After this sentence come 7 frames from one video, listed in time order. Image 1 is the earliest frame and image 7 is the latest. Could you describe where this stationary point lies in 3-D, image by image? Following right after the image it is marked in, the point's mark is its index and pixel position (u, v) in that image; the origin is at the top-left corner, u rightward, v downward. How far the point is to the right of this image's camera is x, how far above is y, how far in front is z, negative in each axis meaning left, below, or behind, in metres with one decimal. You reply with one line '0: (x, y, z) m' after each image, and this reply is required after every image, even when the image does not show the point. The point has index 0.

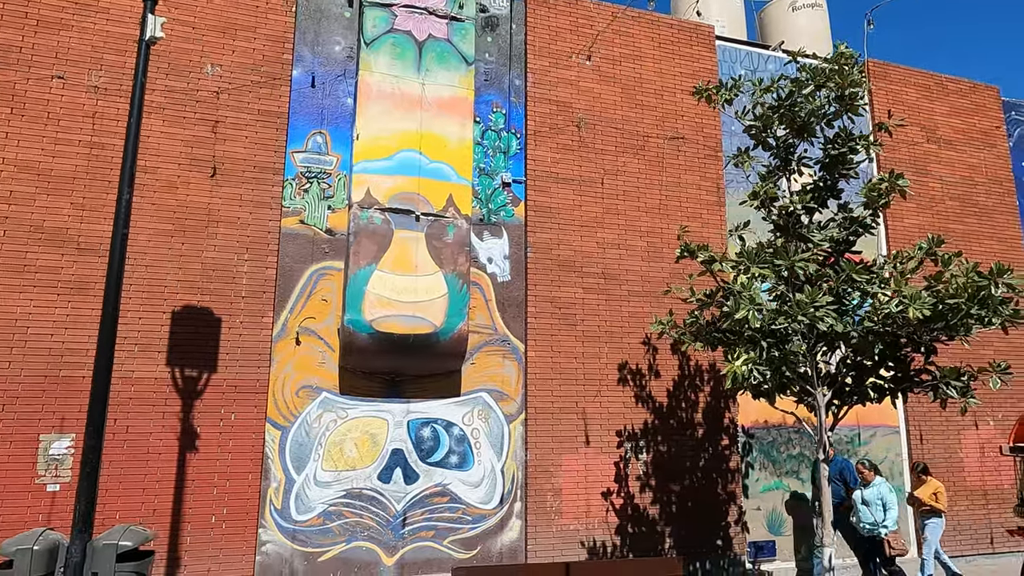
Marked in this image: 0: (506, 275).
0: (-0.1, +0.2, +9.2) m
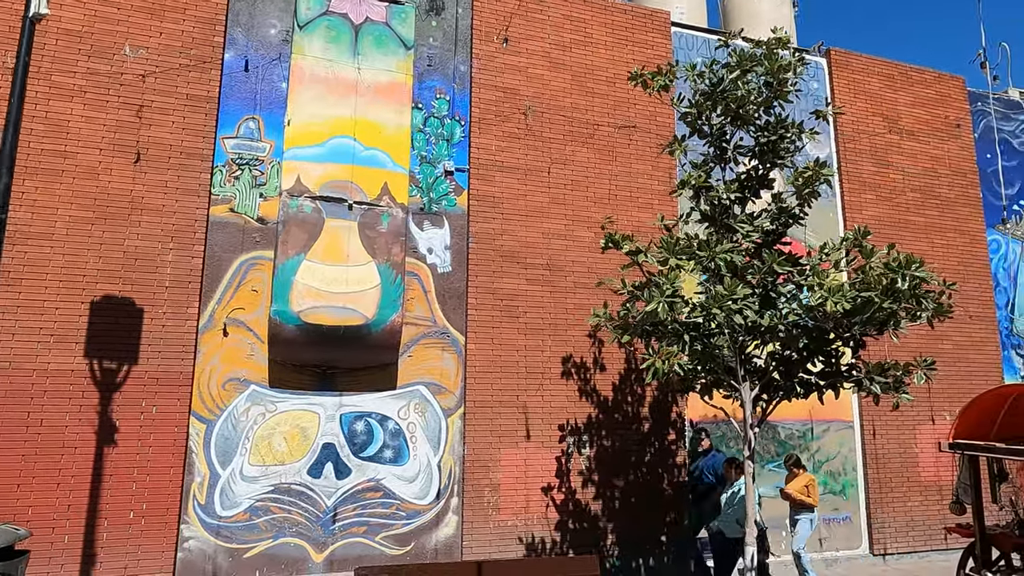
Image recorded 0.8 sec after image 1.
0: (-0.9, +0.3, +9.0) m
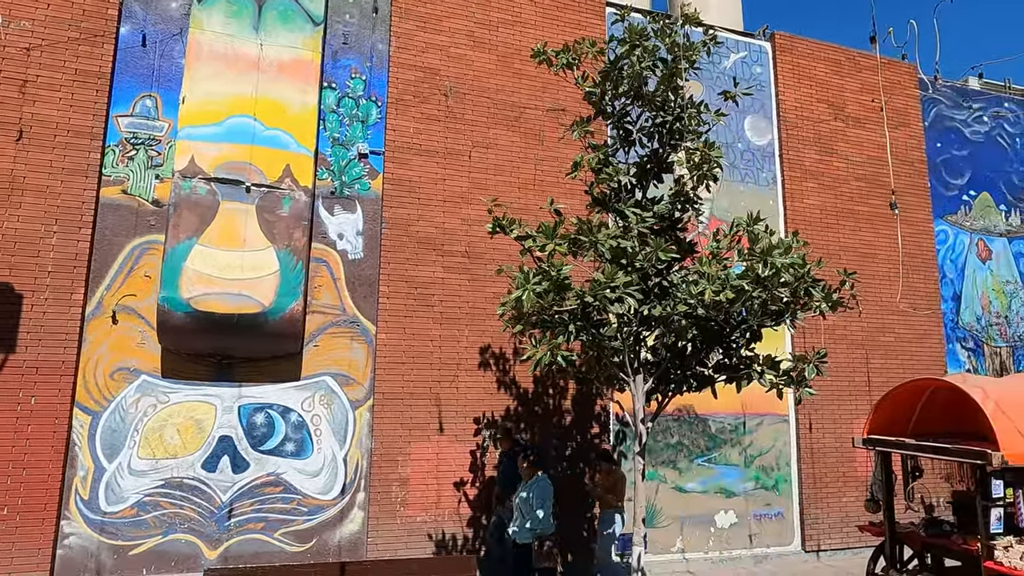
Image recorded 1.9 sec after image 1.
0: (-2.0, +0.5, +8.6) m
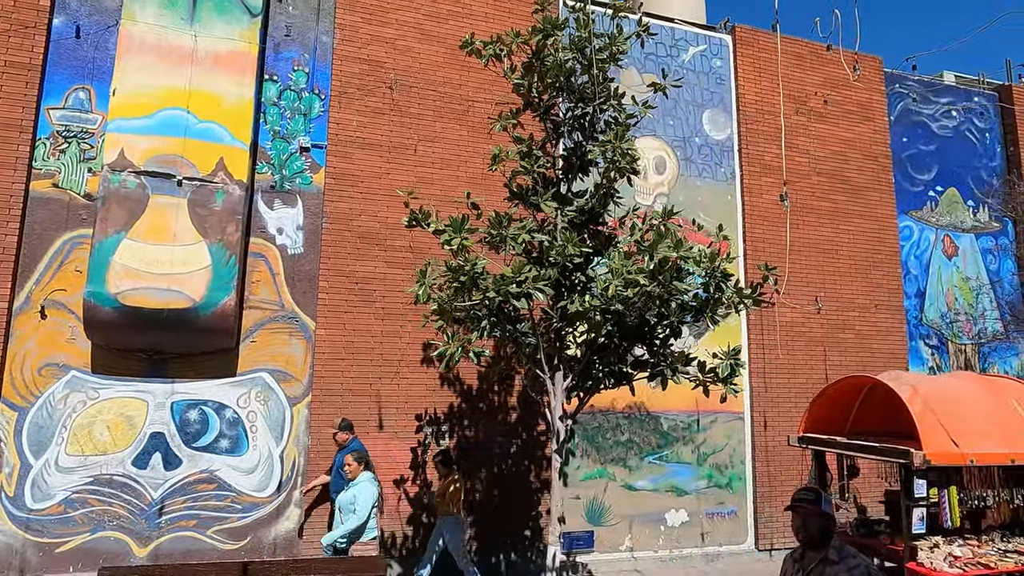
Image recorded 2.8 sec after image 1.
0: (-2.8, +0.5, +8.5) m
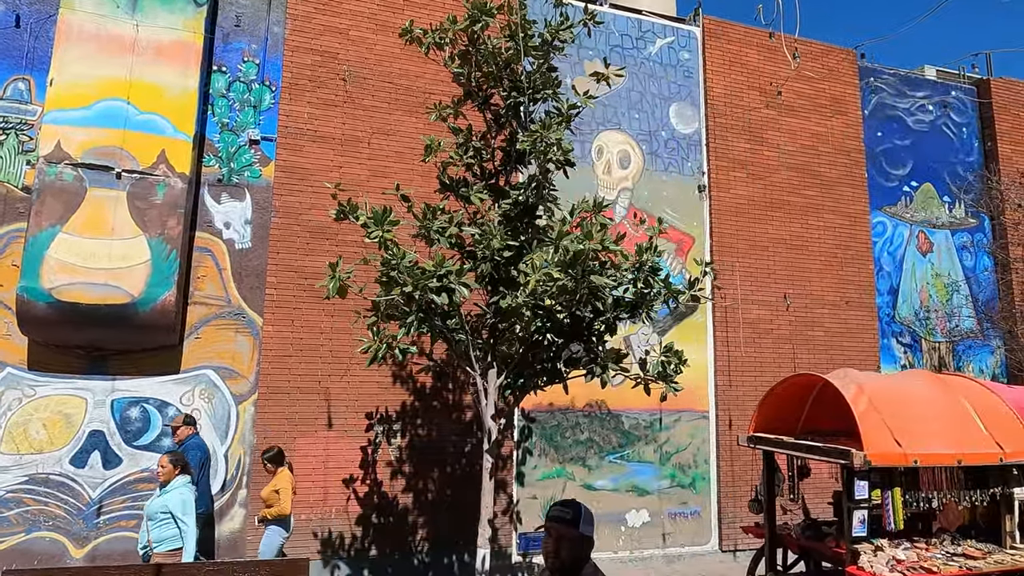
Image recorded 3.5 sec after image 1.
0: (-3.4, +0.6, +8.4) m
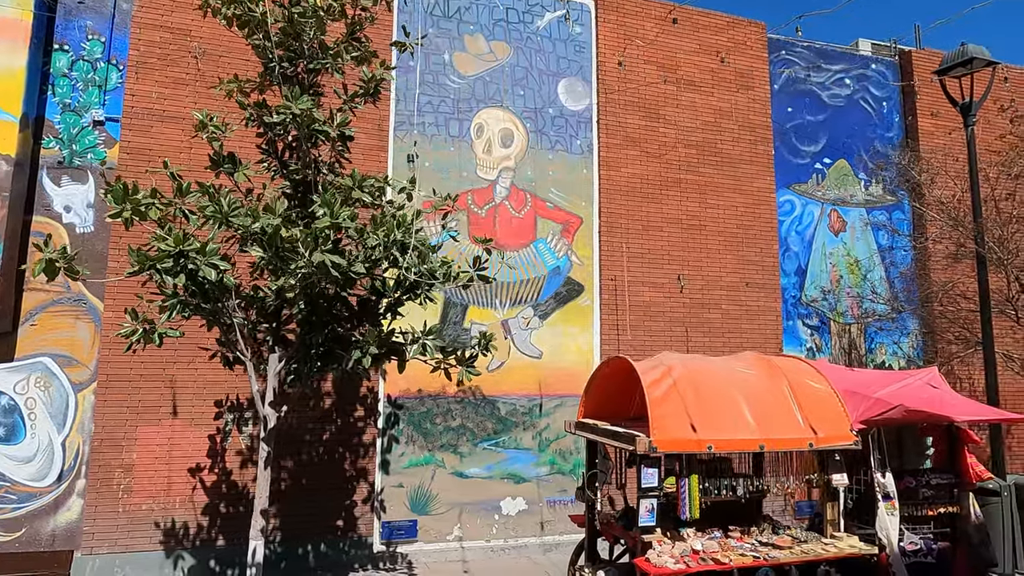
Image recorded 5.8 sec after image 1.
0: (-5.2, +0.8, +8.1) m
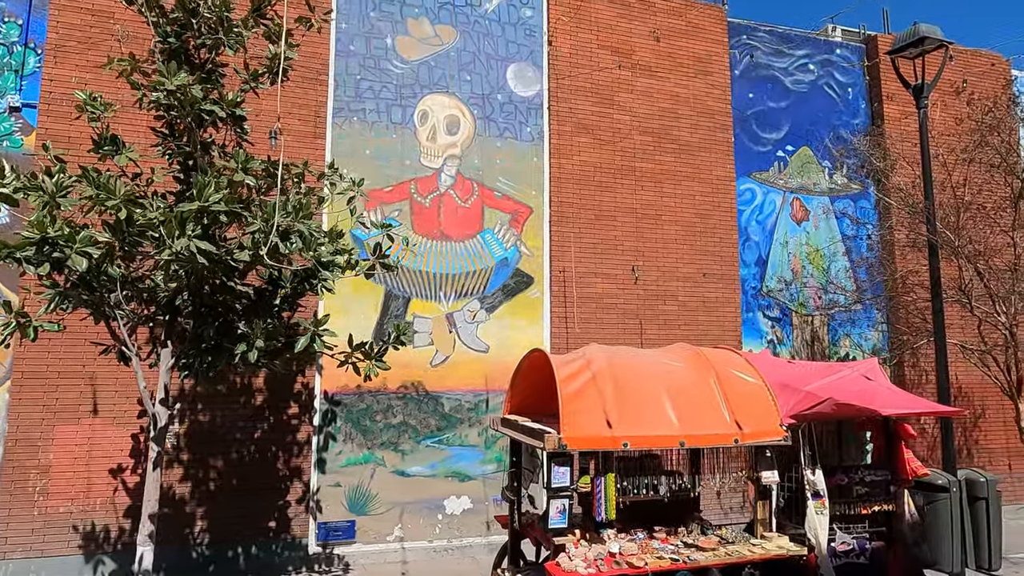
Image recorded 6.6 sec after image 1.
0: (-6.0, +0.8, +7.8) m
